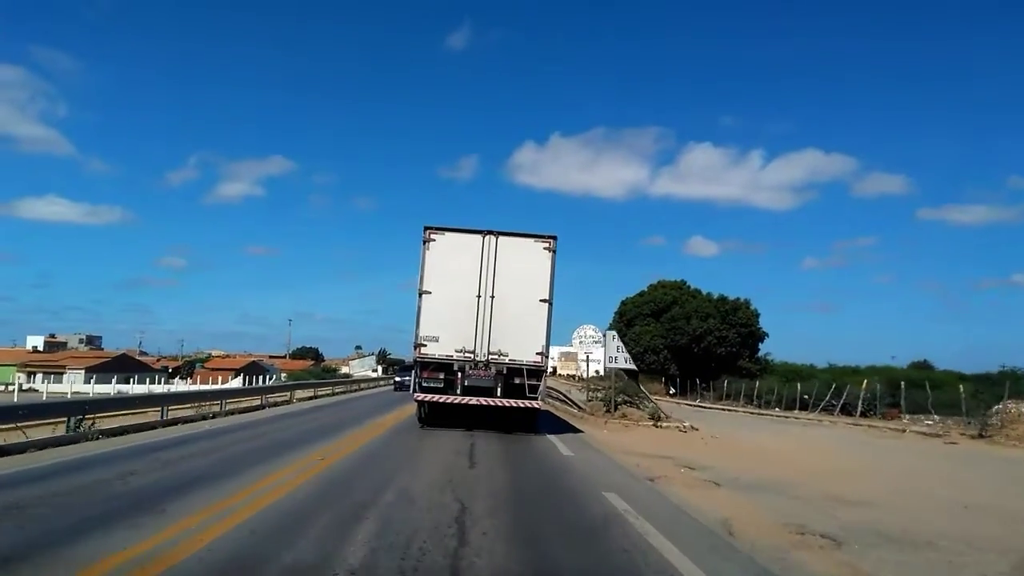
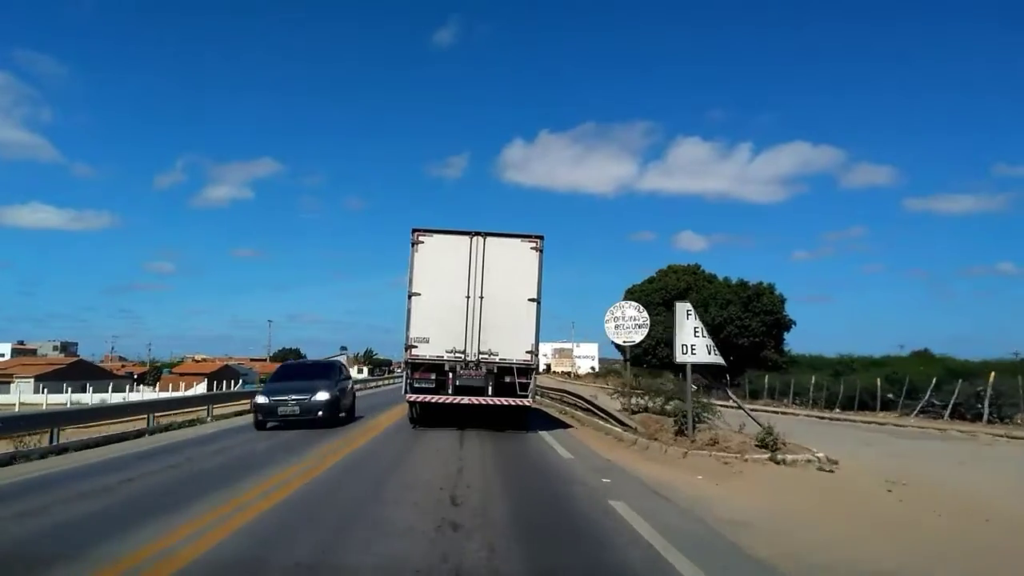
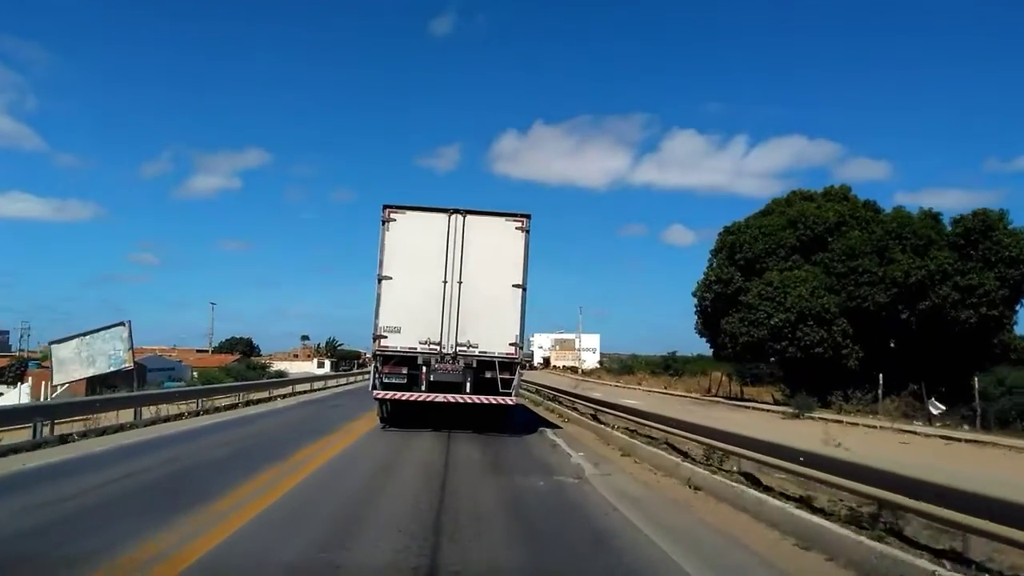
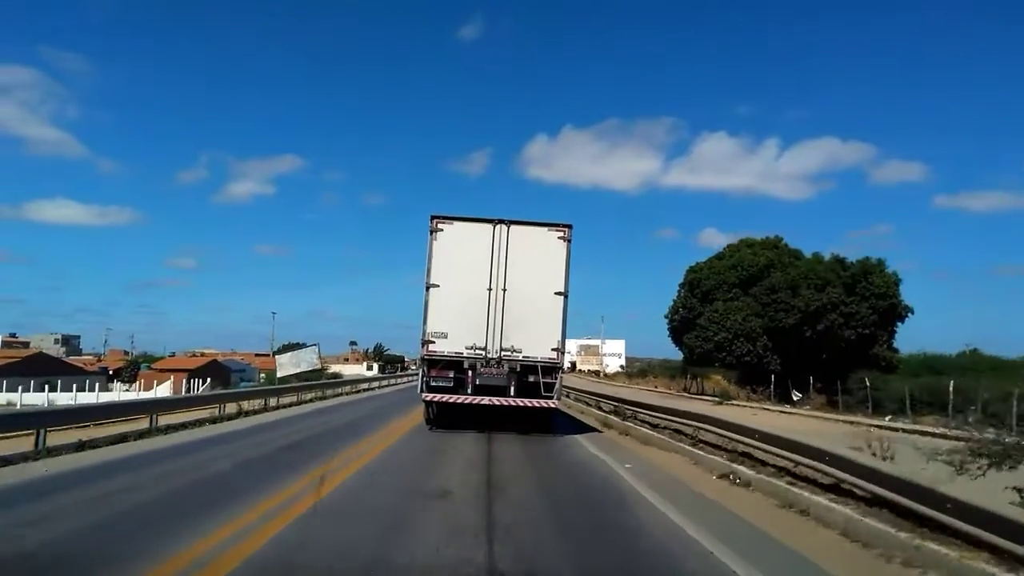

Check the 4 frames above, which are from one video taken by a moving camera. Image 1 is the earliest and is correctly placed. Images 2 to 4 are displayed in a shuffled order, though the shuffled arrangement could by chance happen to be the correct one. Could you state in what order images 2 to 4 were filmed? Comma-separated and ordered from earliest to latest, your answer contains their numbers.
2, 4, 3
